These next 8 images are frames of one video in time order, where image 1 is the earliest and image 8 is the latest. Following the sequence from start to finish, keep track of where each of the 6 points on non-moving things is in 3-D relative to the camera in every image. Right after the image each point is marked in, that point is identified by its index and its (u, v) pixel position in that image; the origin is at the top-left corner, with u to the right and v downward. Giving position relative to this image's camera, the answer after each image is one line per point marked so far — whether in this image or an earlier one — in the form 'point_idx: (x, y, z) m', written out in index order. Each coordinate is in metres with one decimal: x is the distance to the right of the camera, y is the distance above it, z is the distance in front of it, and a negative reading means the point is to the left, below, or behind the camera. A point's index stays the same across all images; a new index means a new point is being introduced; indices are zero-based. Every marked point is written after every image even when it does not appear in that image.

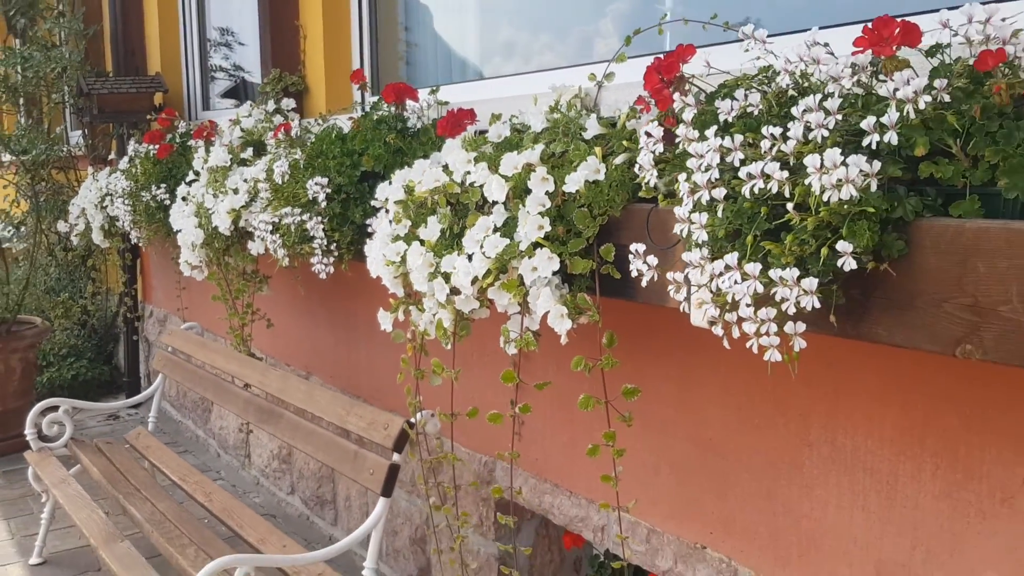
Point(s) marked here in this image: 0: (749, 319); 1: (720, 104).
0: (+0.3, 0.0, +1.1) m
1: (+0.3, +0.2, +1.2) m
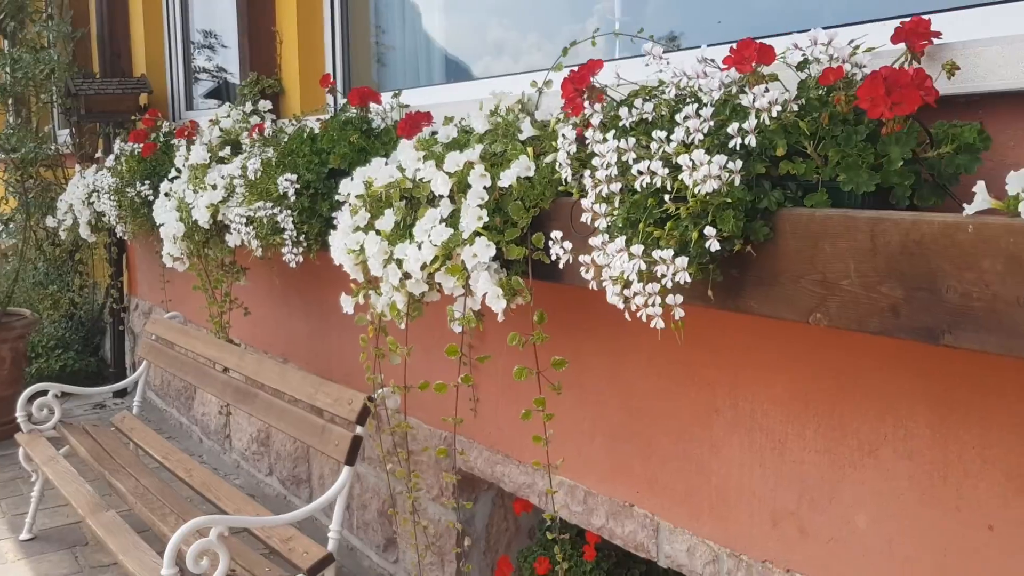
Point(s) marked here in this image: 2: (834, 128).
0: (+0.2, 0.0, +1.3) m
1: (+0.2, +0.3, +1.4) m
2: (+0.4, +0.2, +1.3) m
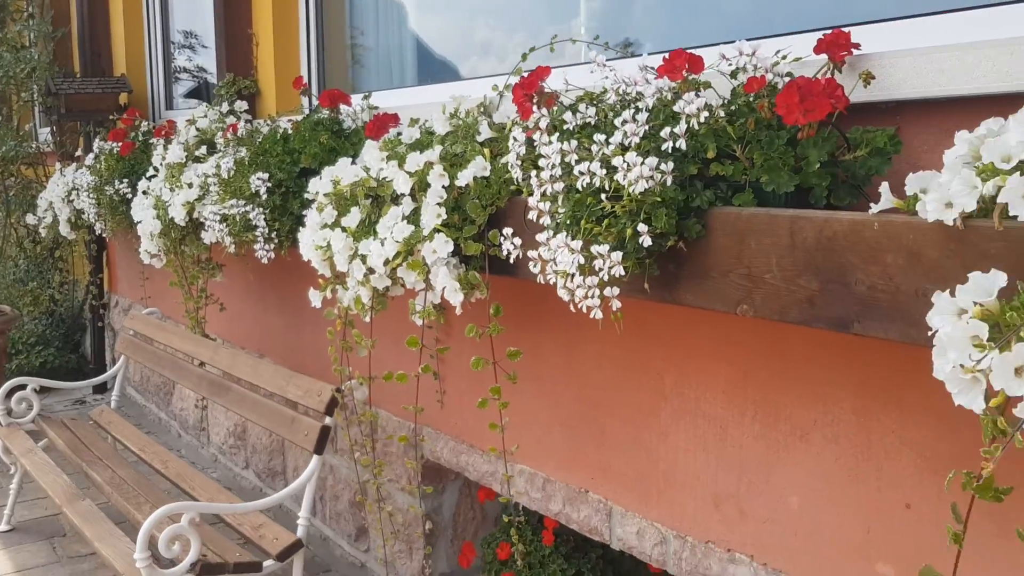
0: (+0.1, 0.0, +1.4) m
1: (+0.1, +0.3, +1.5) m
2: (+0.4, +0.2, +1.4) m
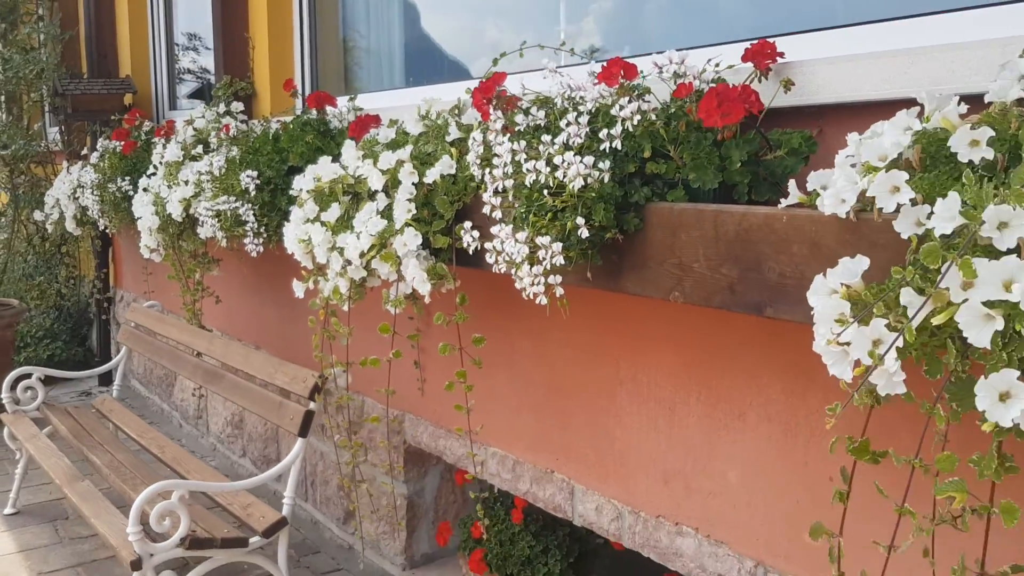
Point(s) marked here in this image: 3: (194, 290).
0: (0.0, 0.0, +1.6) m
1: (0.0, +0.3, +1.7) m
2: (+0.3, +0.2, +1.5) m
3: (-1.1, 0.0, +3.4) m
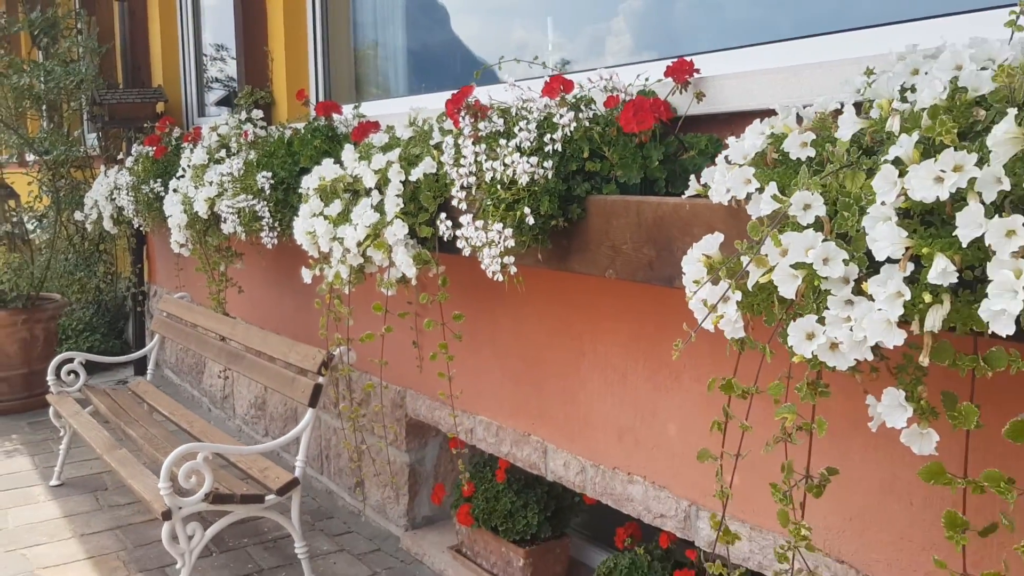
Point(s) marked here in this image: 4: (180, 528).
0: (-0.1, +0.1, +1.9) m
1: (-0.1, +0.3, +2.0) m
2: (+0.2, +0.3, +1.8) m
3: (-1.2, 0.0, +3.7) m
4: (-0.9, -0.7, +2.6) m
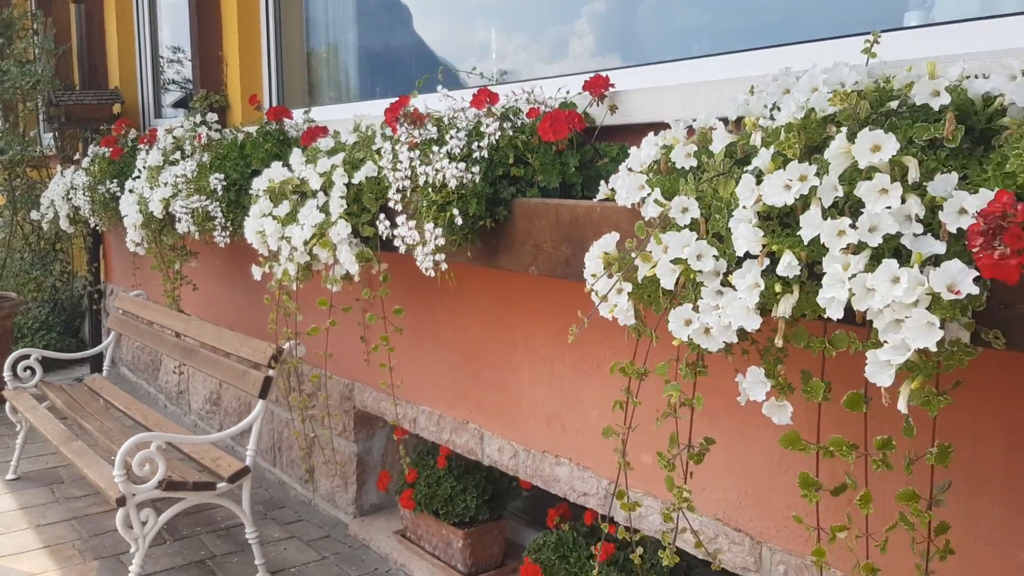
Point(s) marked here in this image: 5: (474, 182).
0: (-0.2, +0.1, +2.0) m
1: (-0.2, +0.4, +2.1) m
2: (+0.1, +0.3, +2.0) m
3: (-1.4, 0.0, +3.8) m
4: (-1.1, -0.7, +2.7) m
5: (-0.1, +0.2, +2.0) m
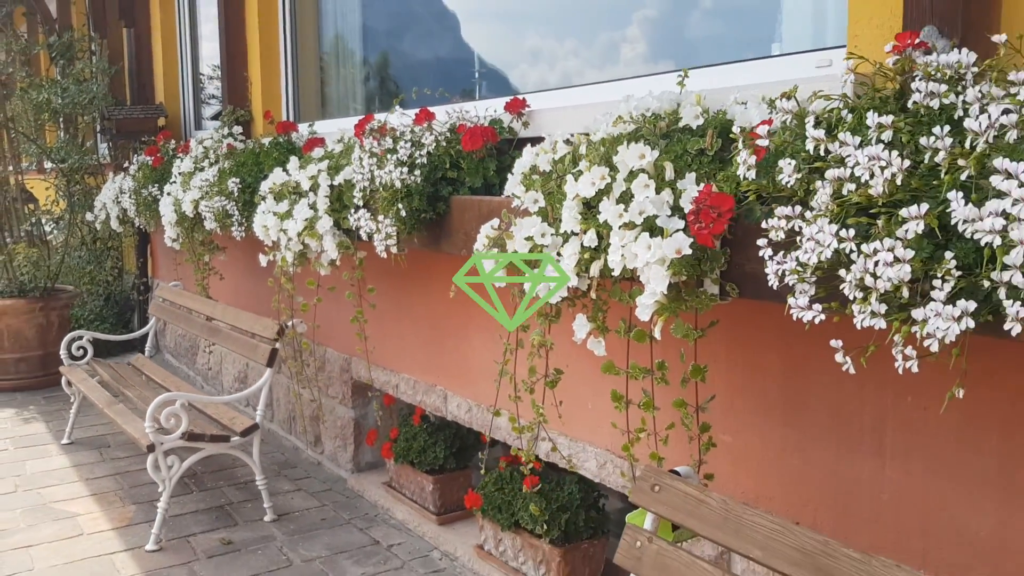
0: (-0.4, +0.1, +2.6) m
1: (-0.4, +0.4, +2.7) m
2: (-0.1, +0.4, +2.5) m
3: (-1.5, +0.1, +4.4) m
4: (-1.2, -0.6, +3.3) m
5: (-0.3, +0.3, +2.5) m
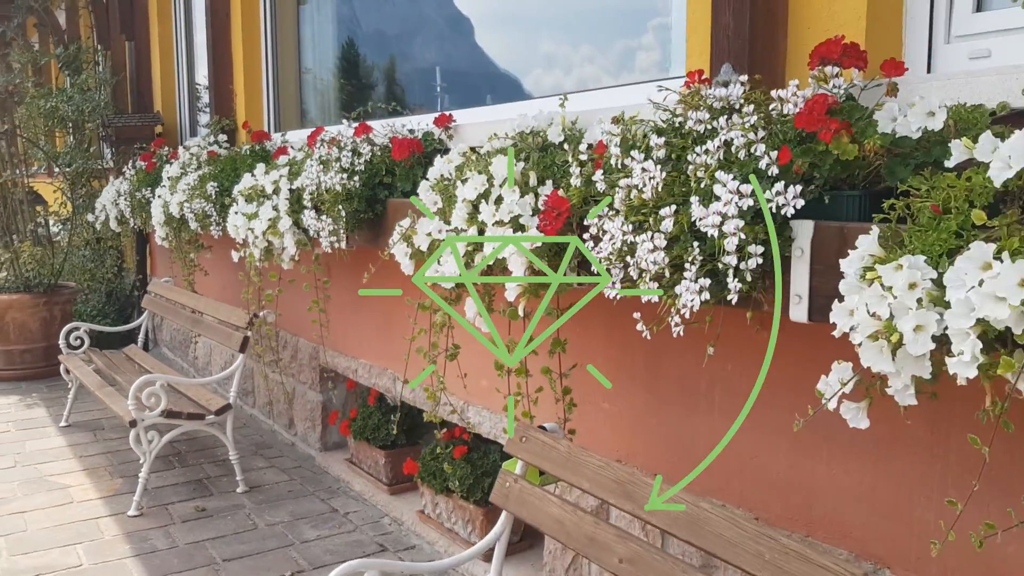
0: (-0.6, +0.2, +2.9) m
1: (-0.6, +0.4, +3.0) m
2: (-0.3, +0.4, +2.9) m
3: (-1.7, +0.1, +4.8) m
4: (-1.5, -0.6, +3.7) m
5: (-0.5, +0.3, +2.9) m
